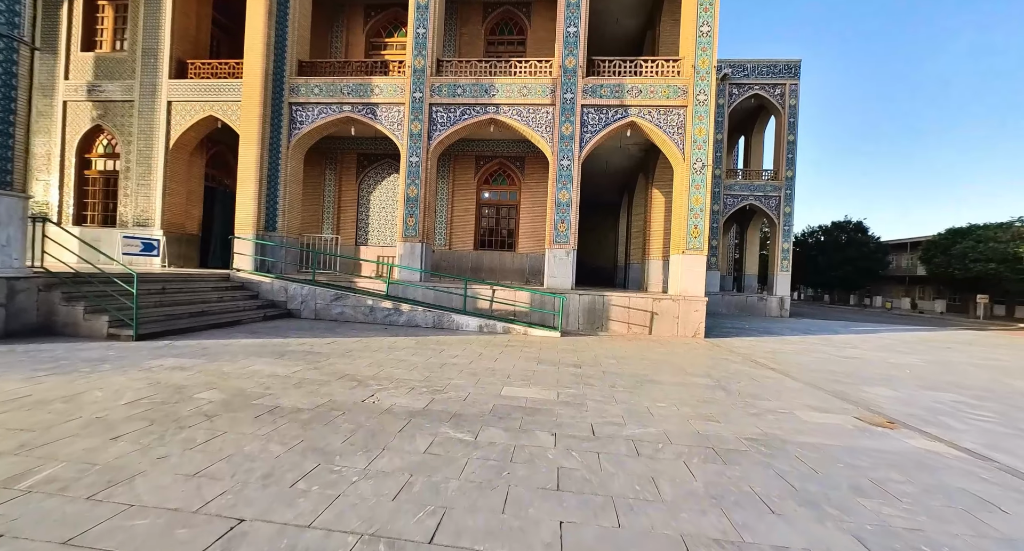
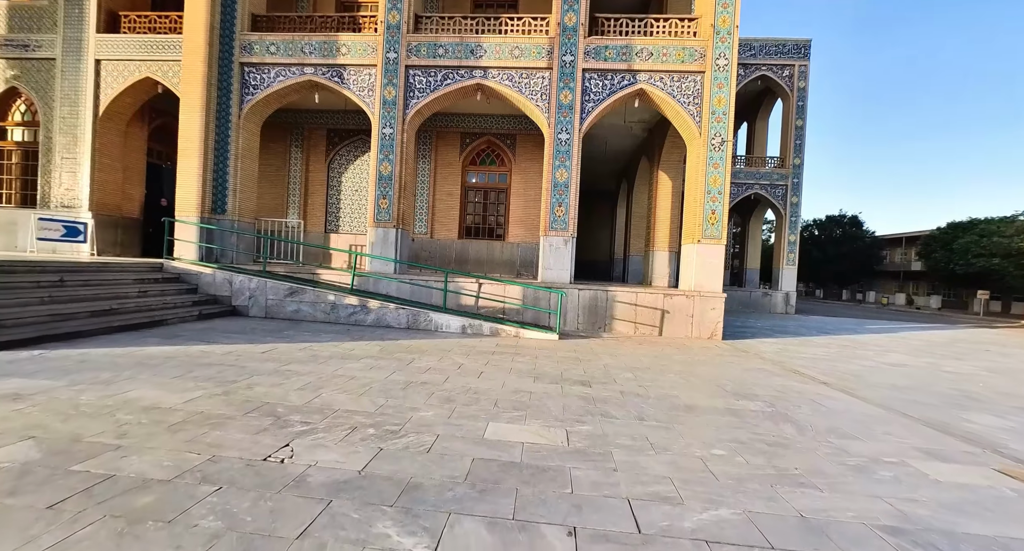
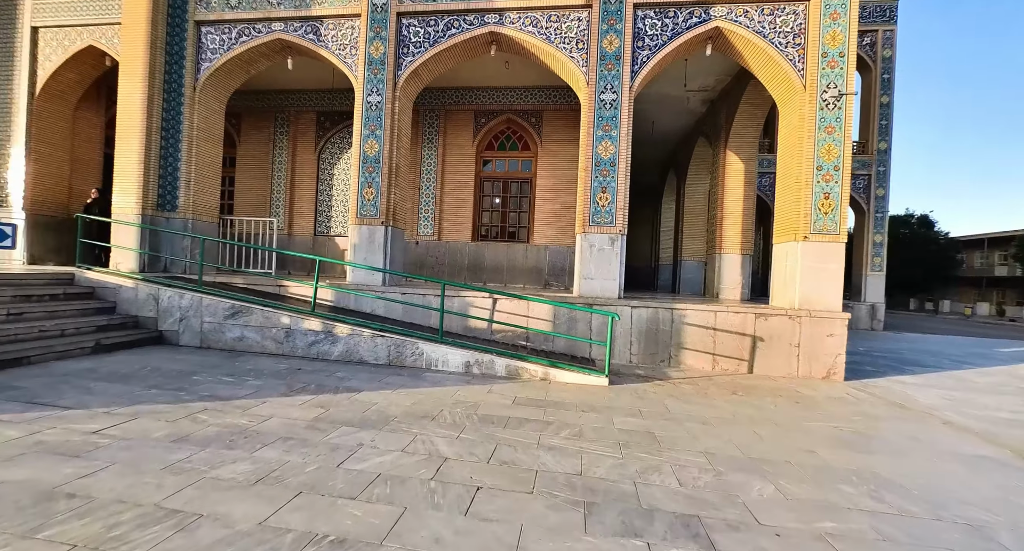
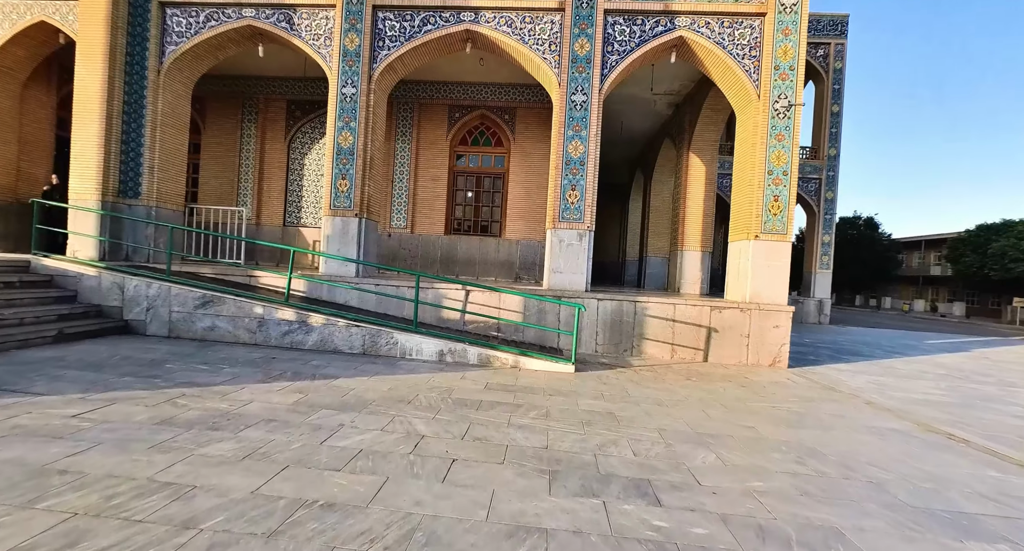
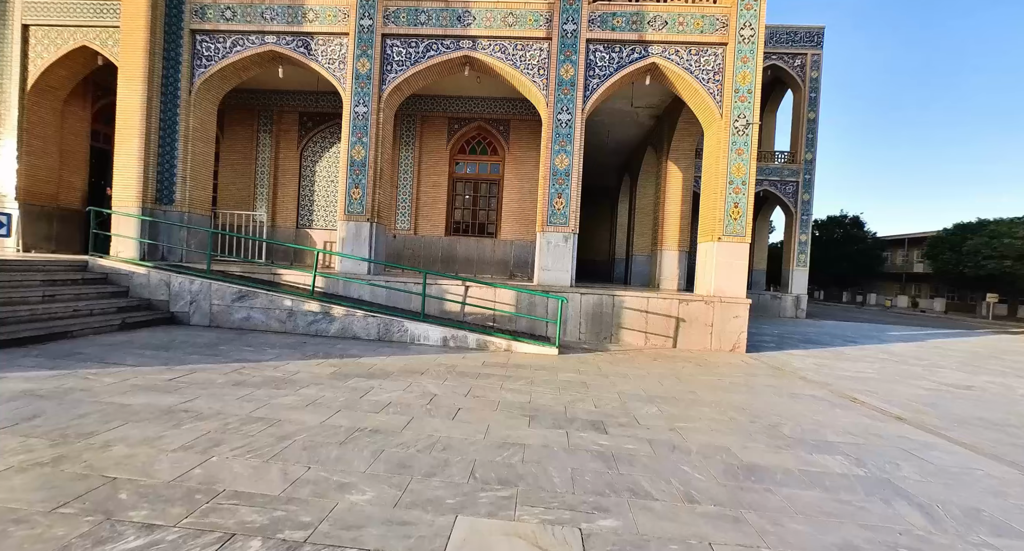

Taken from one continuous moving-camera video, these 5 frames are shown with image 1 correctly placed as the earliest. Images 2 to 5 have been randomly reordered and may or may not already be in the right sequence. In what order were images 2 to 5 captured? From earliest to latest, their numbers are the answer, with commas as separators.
2, 5, 4, 3
